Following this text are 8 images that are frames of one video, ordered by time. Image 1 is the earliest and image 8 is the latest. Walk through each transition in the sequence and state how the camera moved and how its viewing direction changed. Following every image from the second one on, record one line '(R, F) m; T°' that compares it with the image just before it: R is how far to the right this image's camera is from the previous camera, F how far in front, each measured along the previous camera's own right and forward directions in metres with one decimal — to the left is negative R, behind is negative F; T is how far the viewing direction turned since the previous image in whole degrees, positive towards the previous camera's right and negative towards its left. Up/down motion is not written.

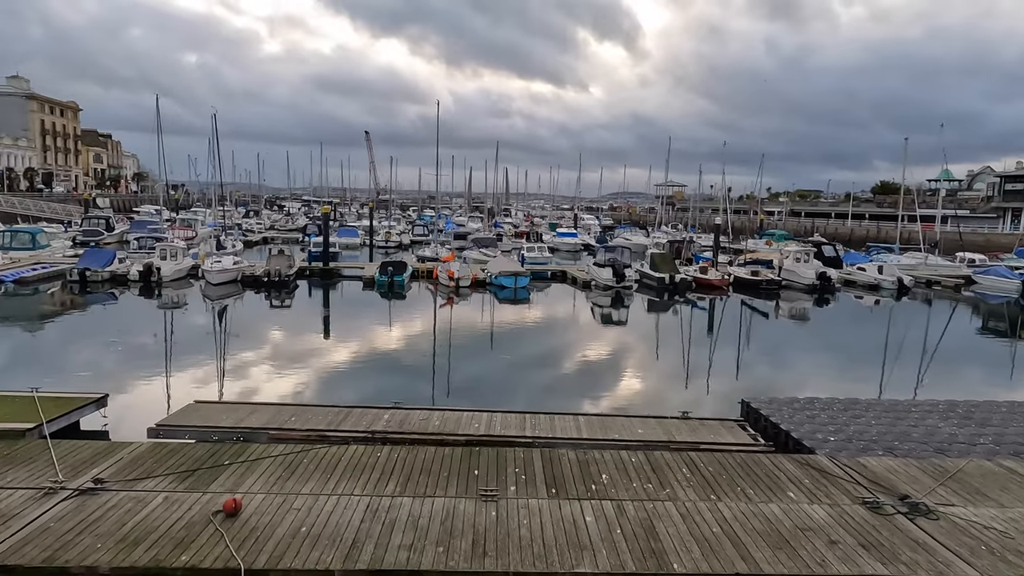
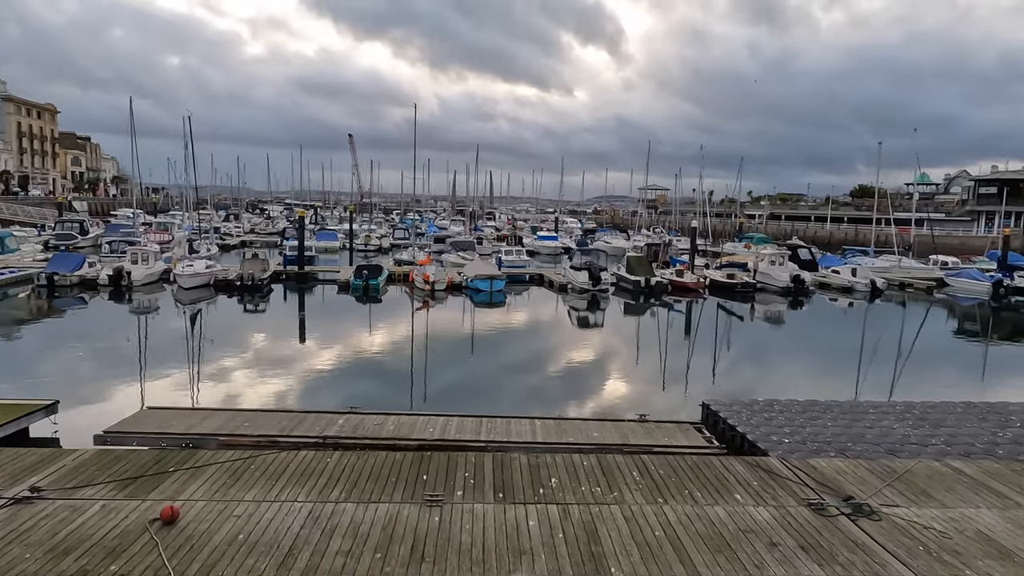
(+0.3, 0.0) m; +1°
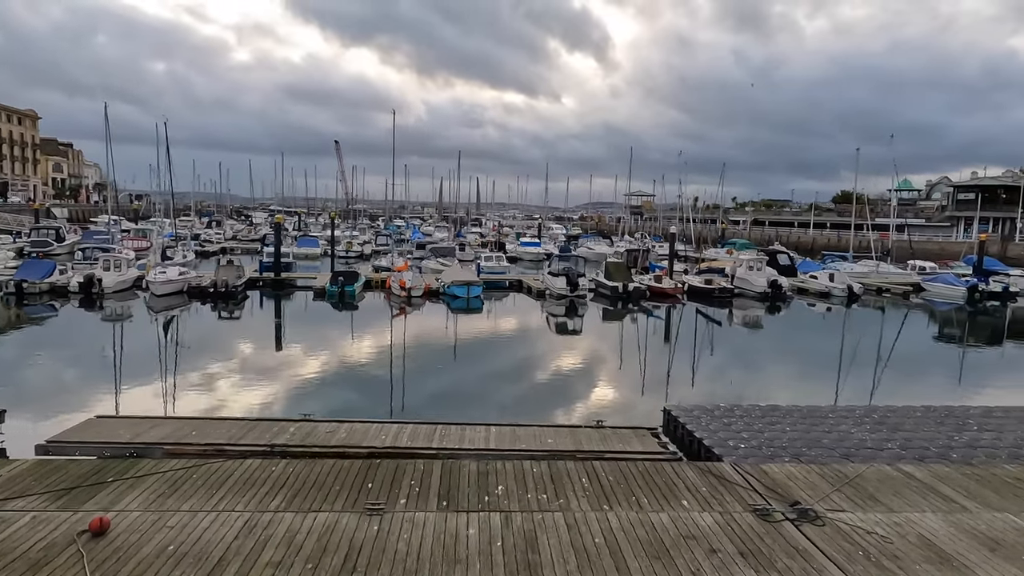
(+0.4, 0.0) m; +1°
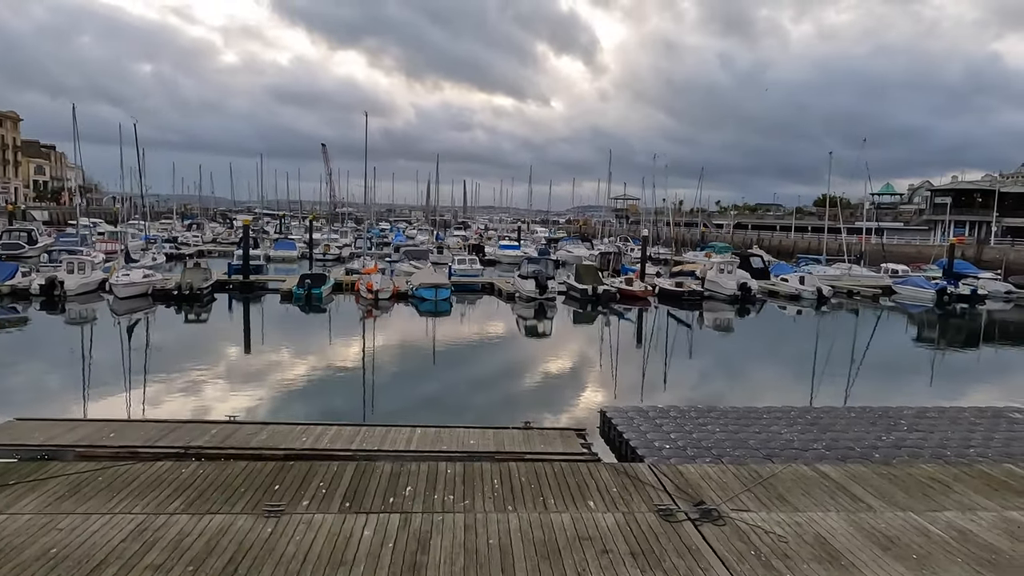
(+0.7, 0.0) m; +1°
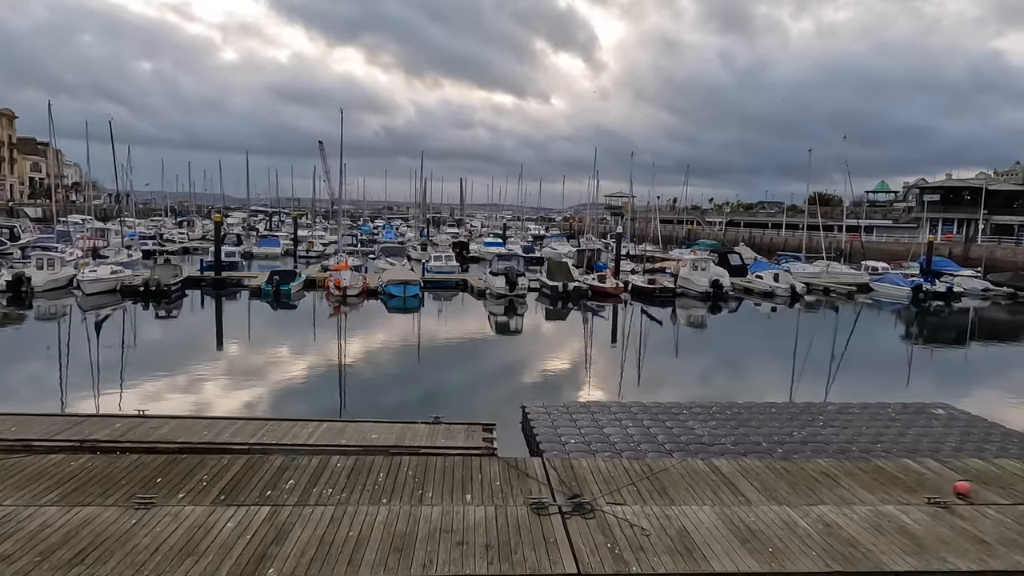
(+1.0, 0.0) m; 0°
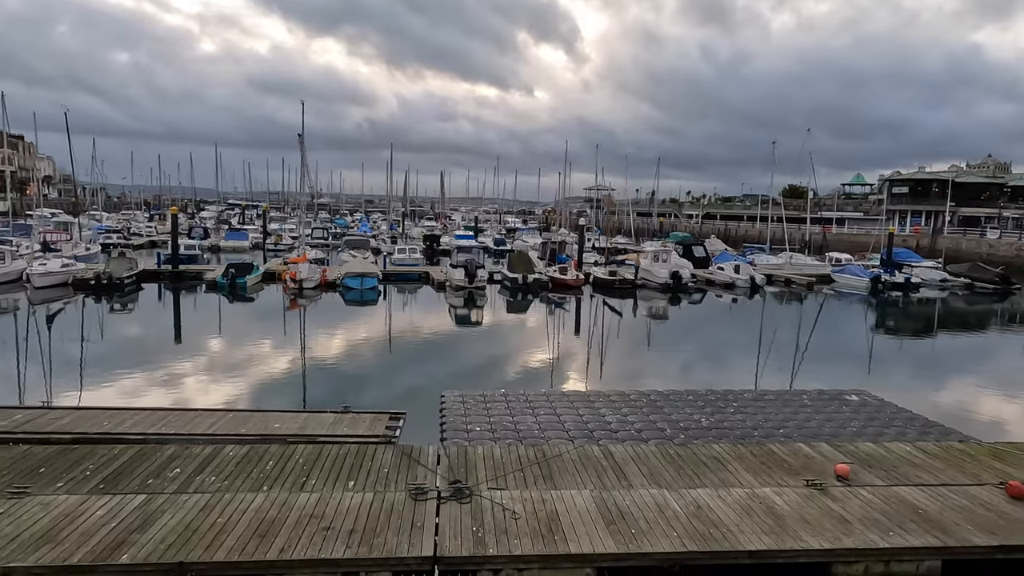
(+0.9, -0.1) m; +1°
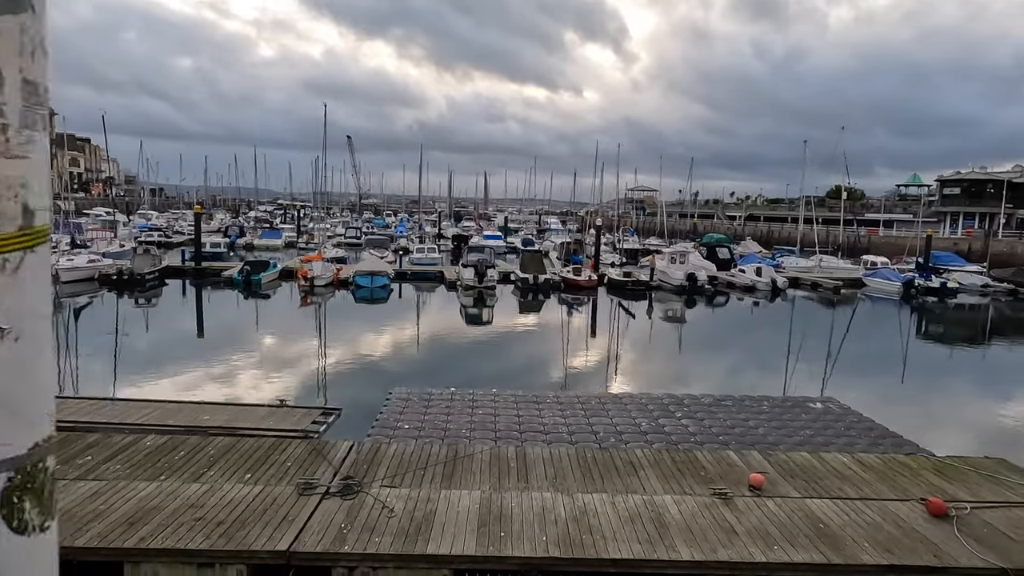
(+1.3, +0.1) m; -4°
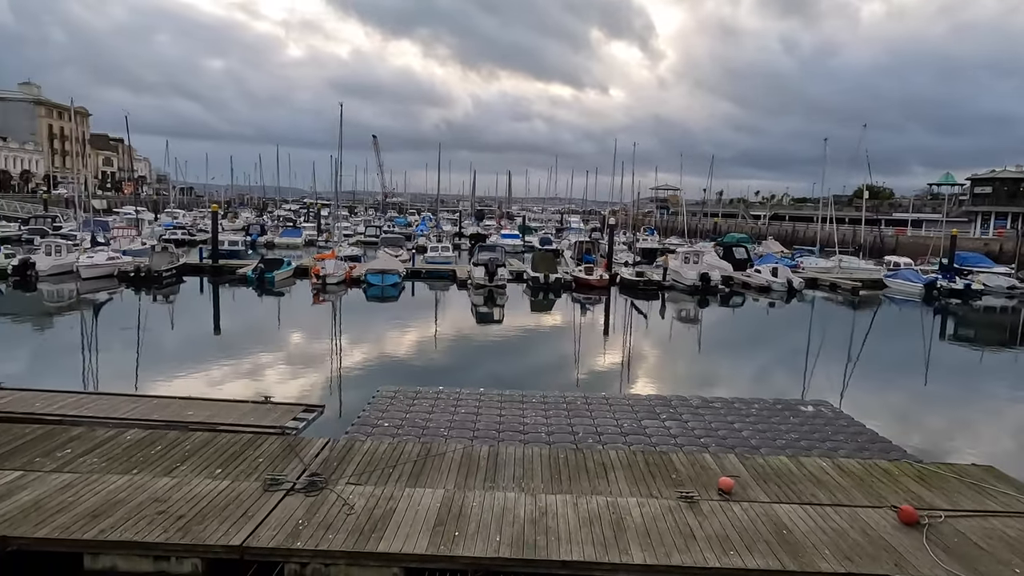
(+0.5, 0.0) m; -2°
